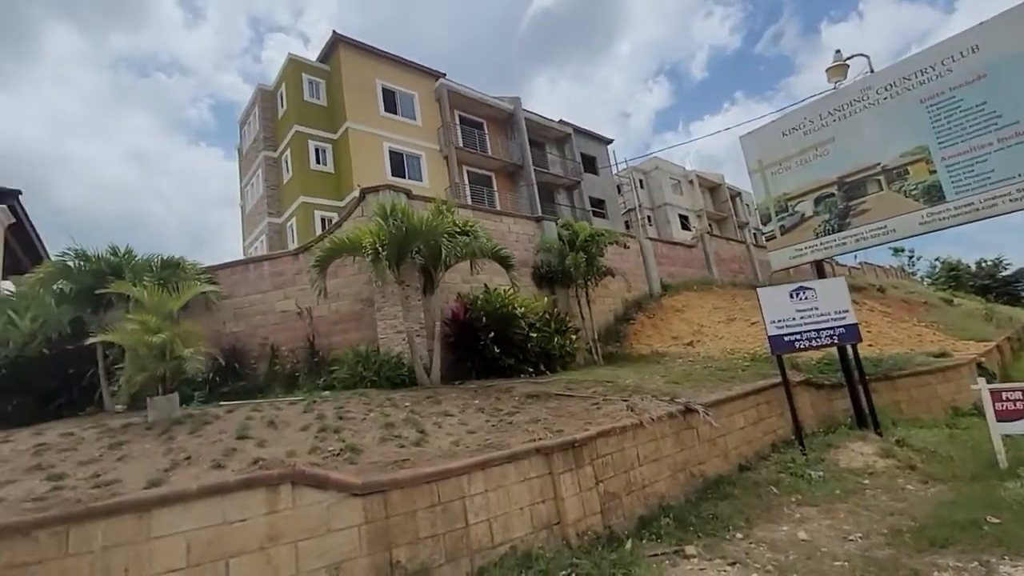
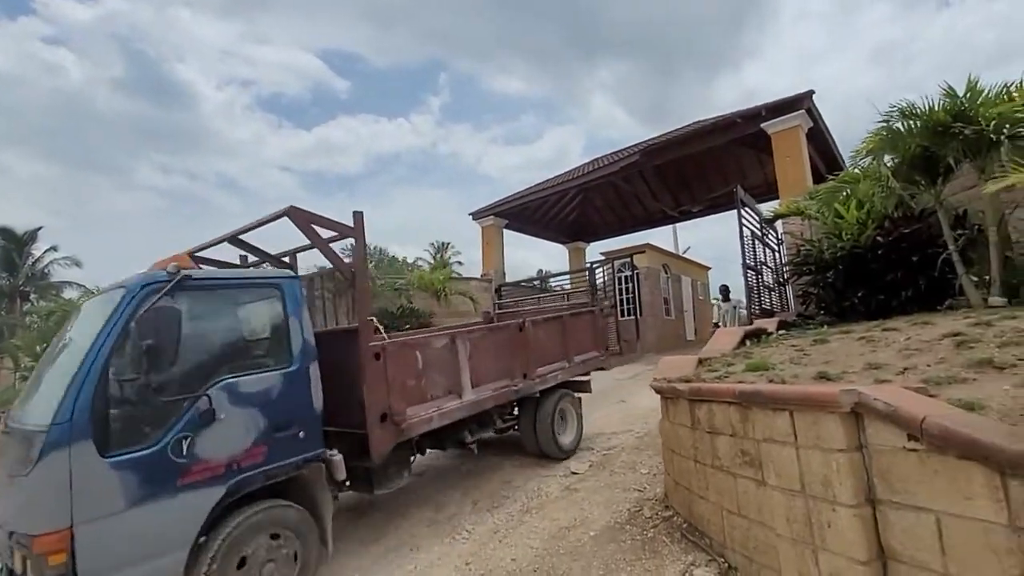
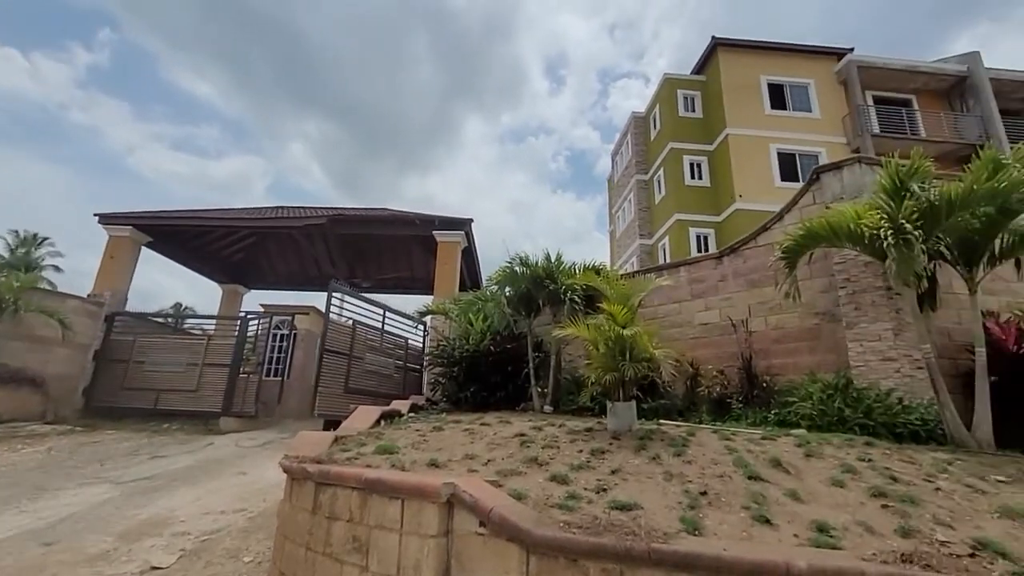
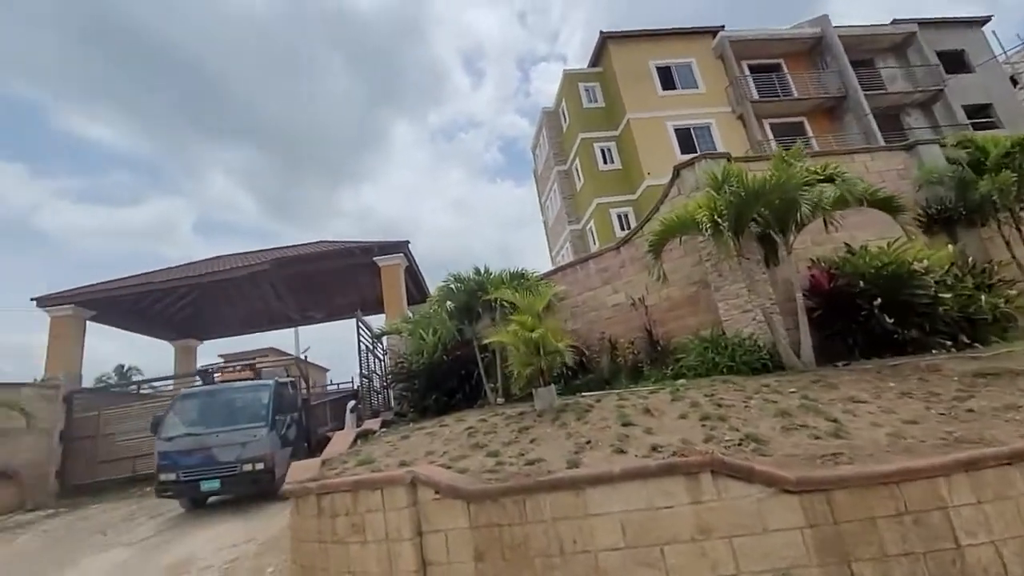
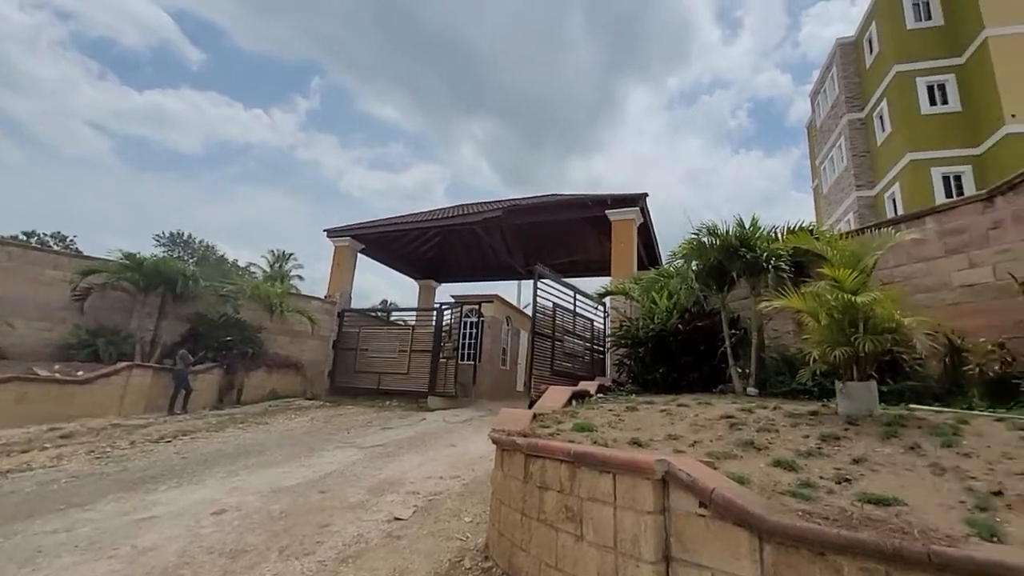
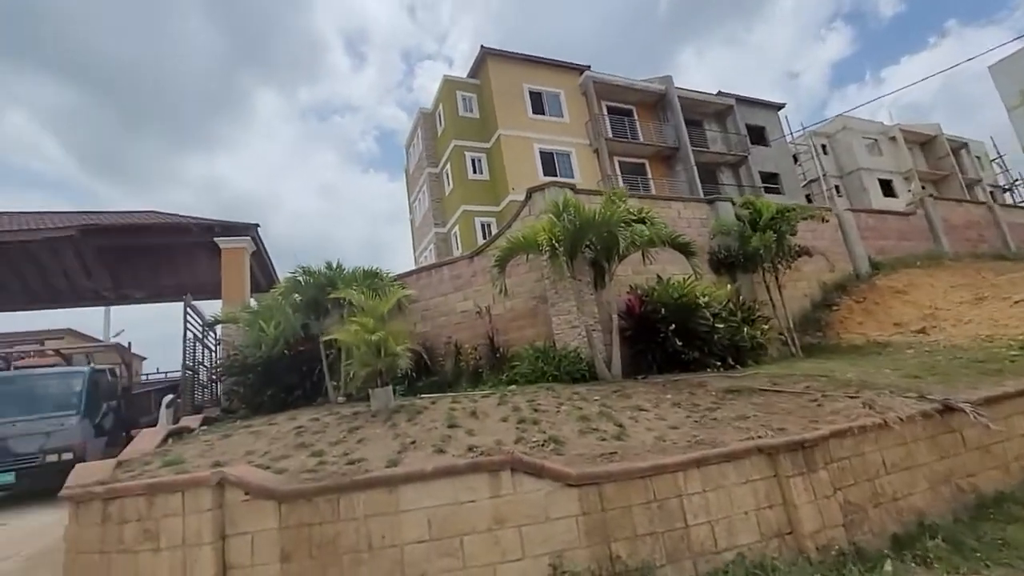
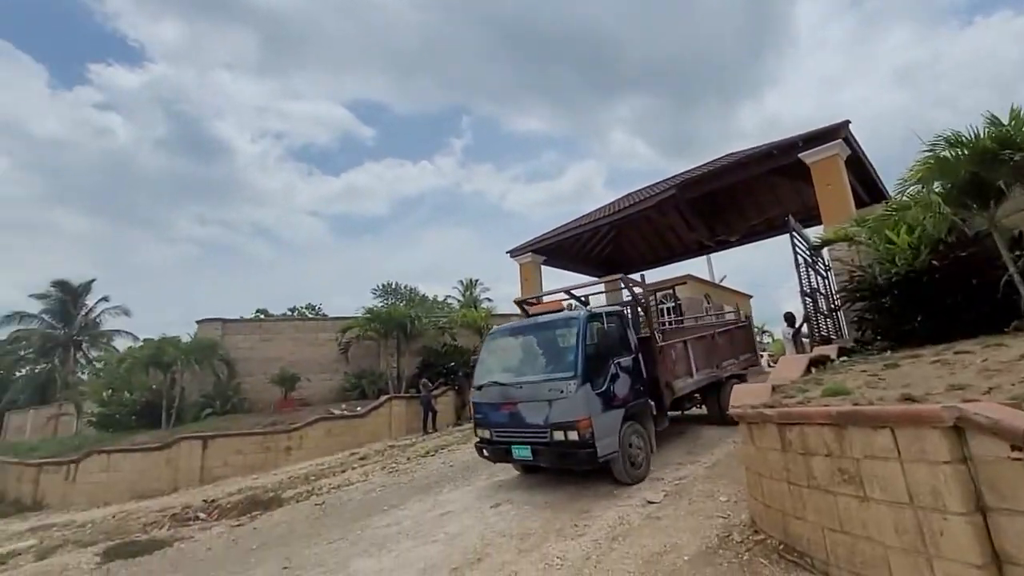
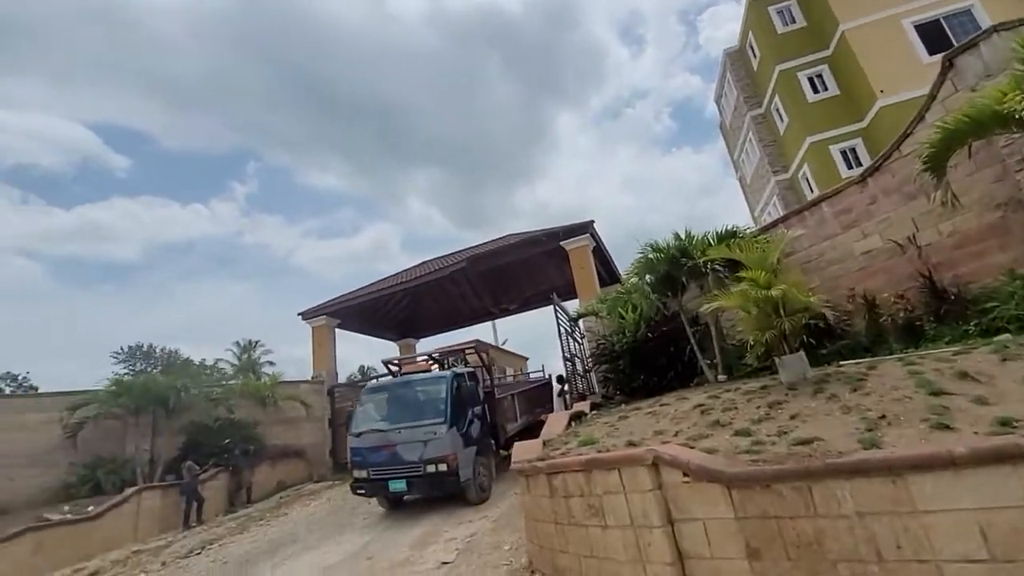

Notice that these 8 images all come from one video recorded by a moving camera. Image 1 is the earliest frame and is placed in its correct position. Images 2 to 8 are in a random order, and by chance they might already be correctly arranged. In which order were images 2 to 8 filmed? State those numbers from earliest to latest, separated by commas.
6, 4, 8, 7, 2, 5, 3
